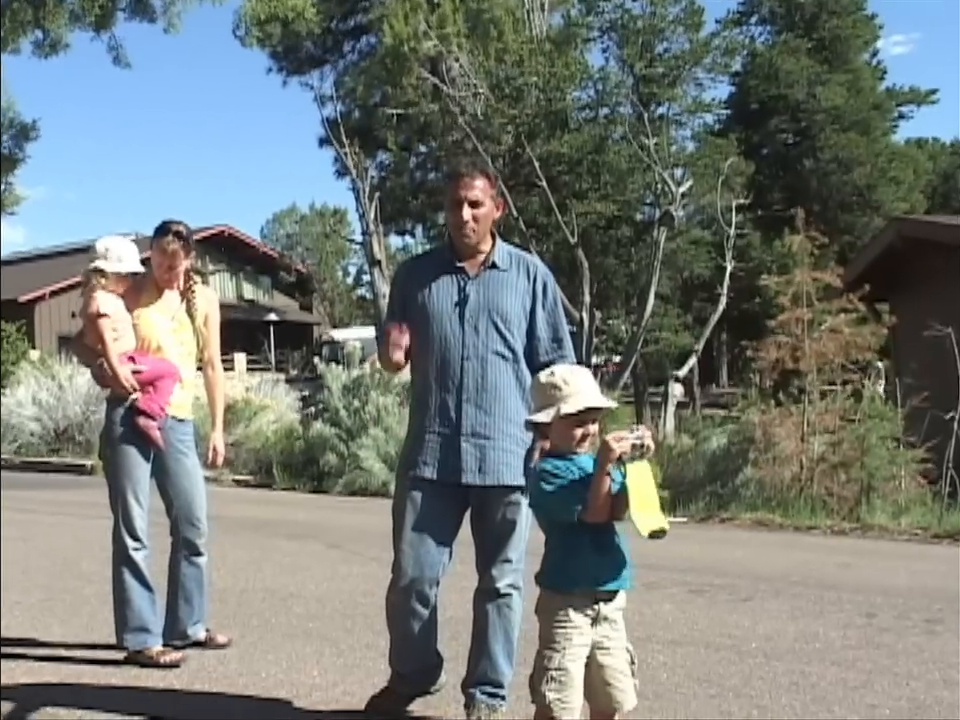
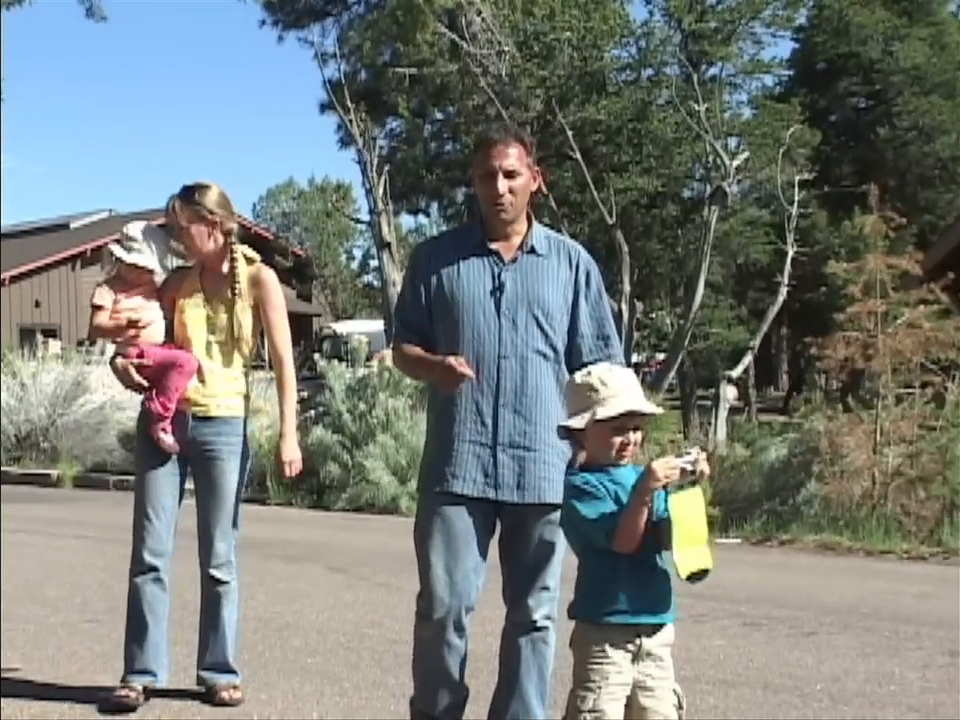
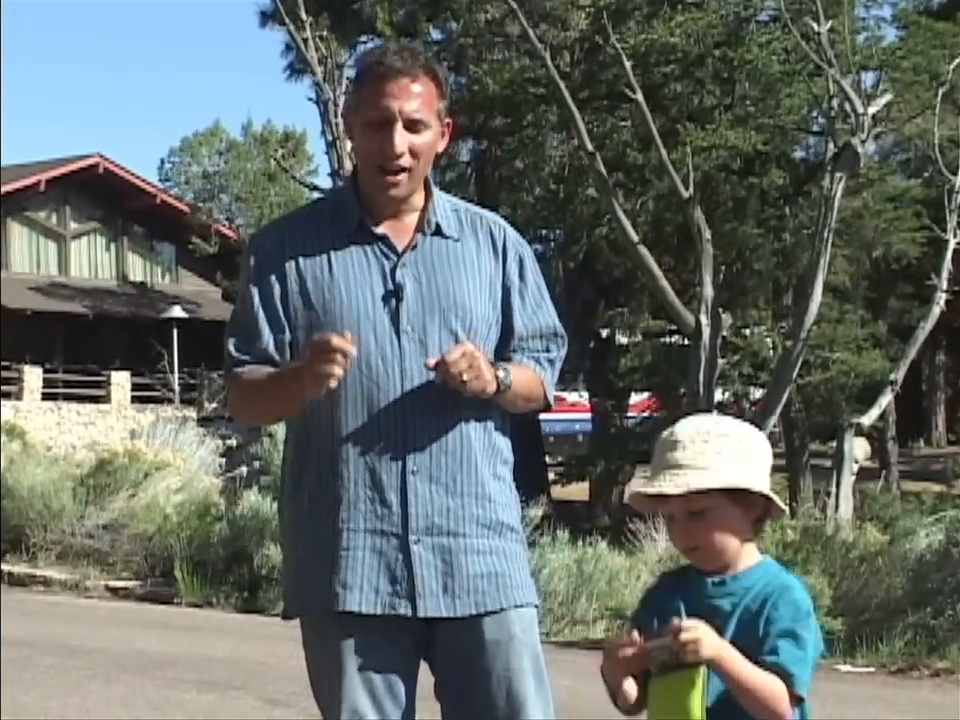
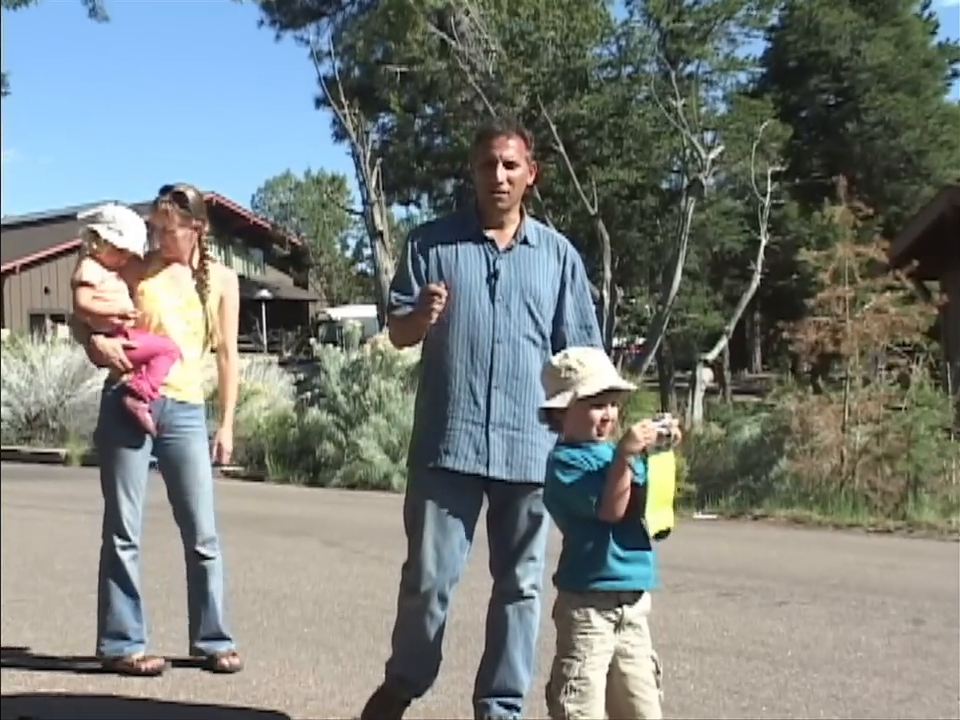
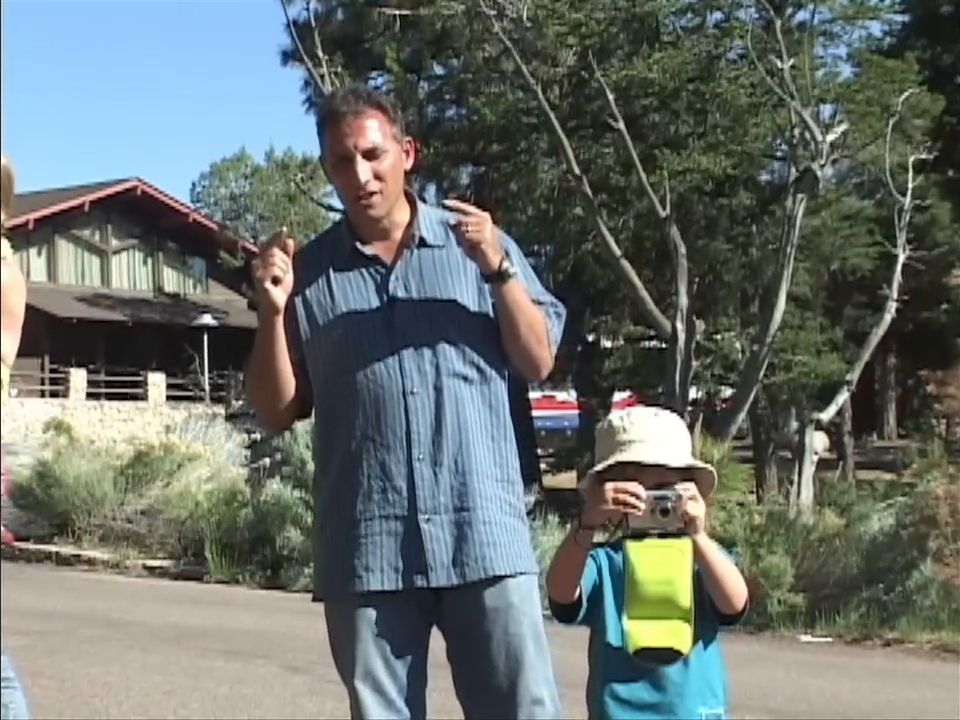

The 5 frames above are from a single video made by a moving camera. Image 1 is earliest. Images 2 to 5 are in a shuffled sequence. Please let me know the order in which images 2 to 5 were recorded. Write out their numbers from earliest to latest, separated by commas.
4, 2, 5, 3
